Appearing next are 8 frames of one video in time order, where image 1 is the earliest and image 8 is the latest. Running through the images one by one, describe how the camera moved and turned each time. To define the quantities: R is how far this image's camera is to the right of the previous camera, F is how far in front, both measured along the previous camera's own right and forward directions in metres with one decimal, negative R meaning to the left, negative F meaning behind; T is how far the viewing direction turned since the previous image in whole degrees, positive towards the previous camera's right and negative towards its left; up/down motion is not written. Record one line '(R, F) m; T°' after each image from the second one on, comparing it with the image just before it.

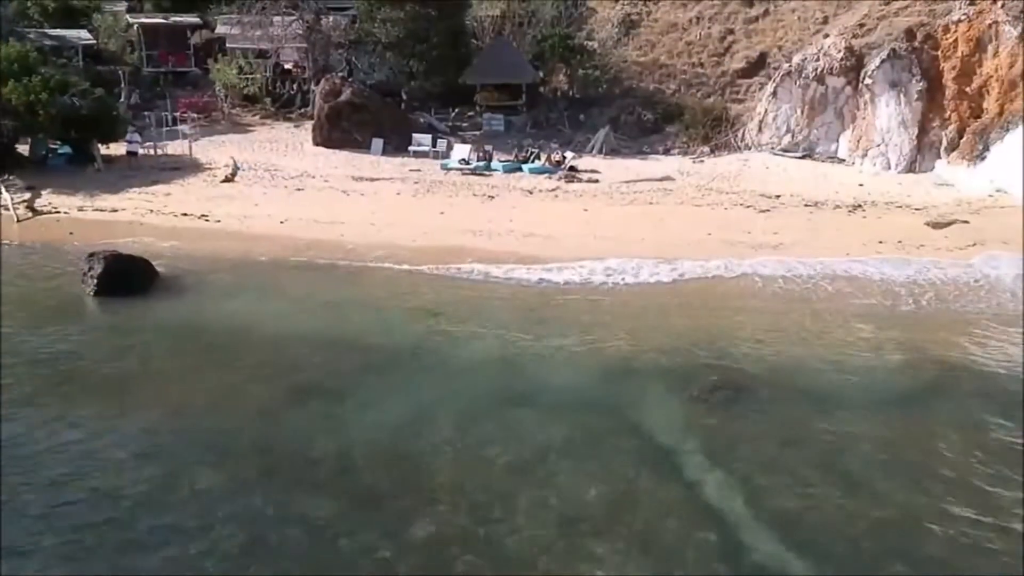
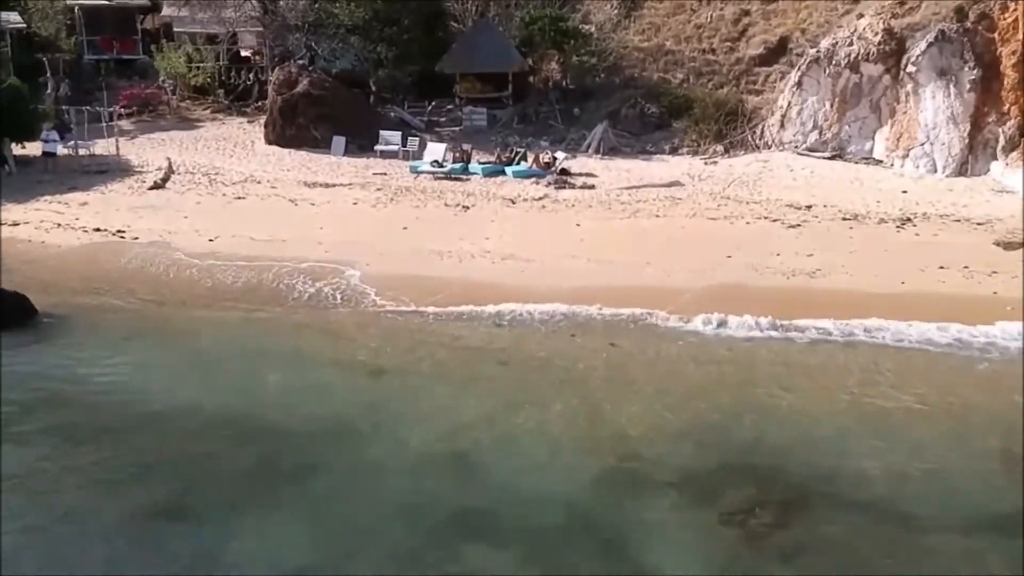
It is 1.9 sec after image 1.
(+0.4, +4.0) m; 0°
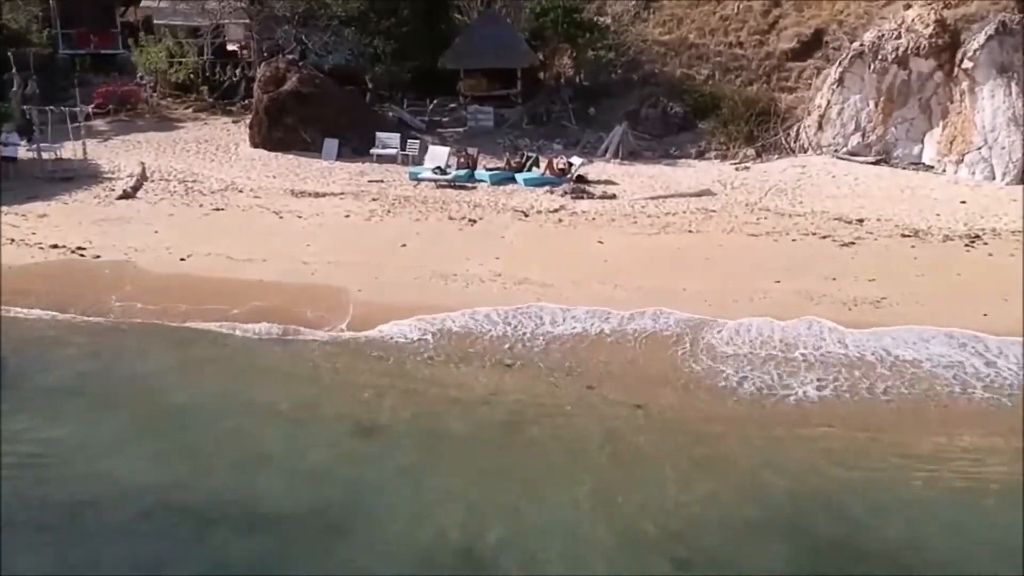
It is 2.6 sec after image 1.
(-0.2, +2.3) m; 0°
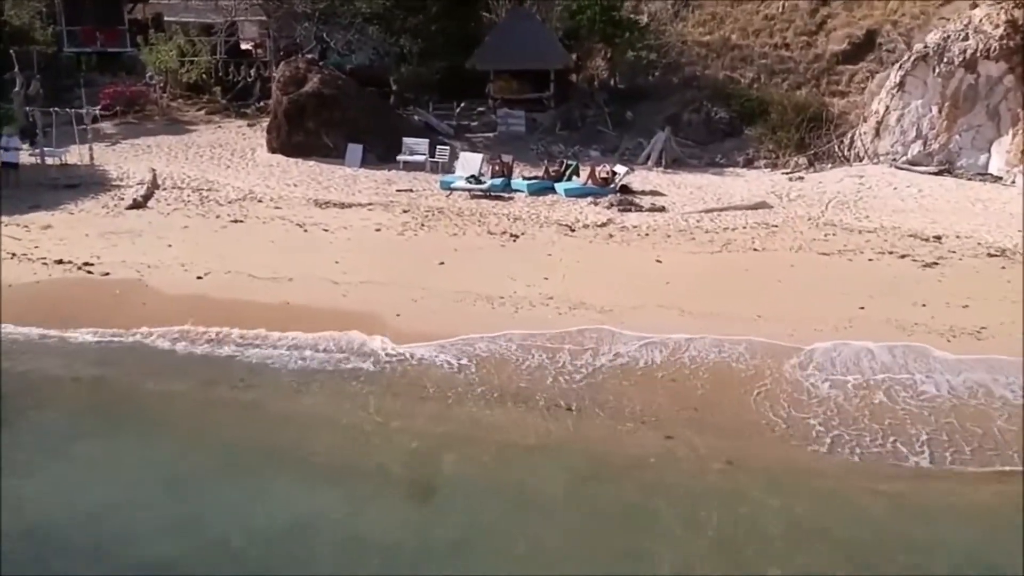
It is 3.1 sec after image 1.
(-0.6, +1.5) m; 0°
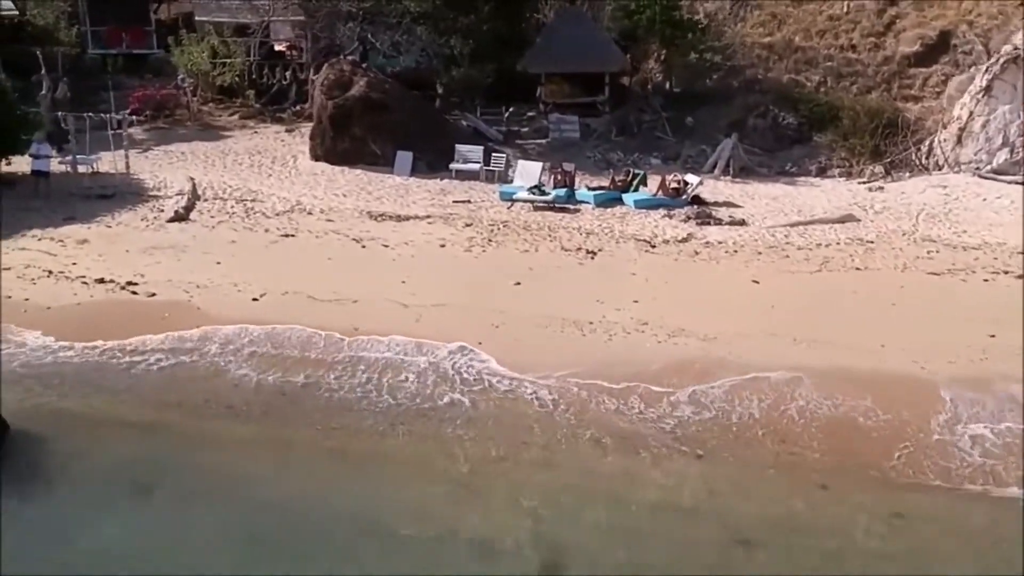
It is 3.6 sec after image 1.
(-1.0, +1.3) m; 0°
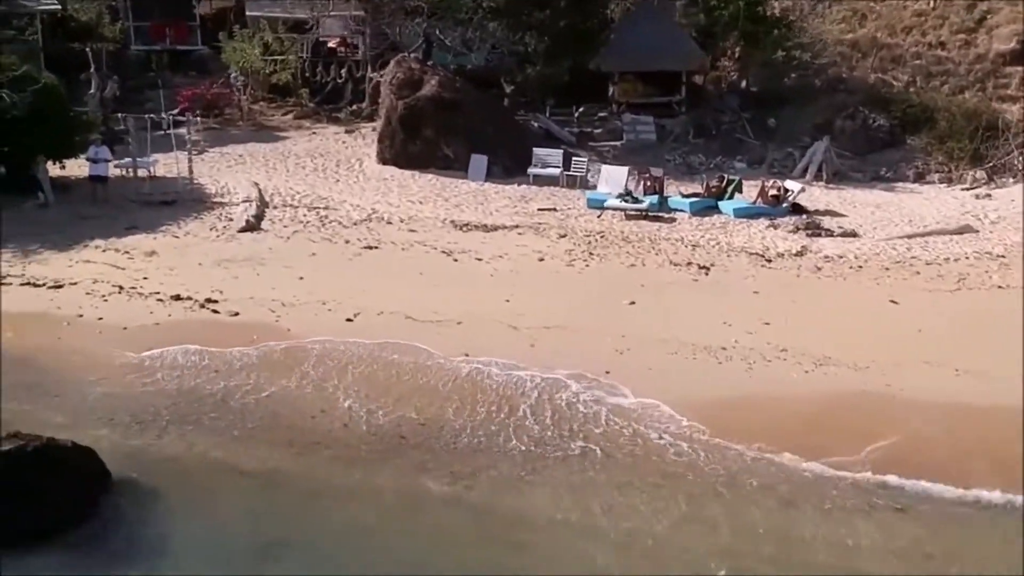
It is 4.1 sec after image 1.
(-1.2, +1.1) m; 0°
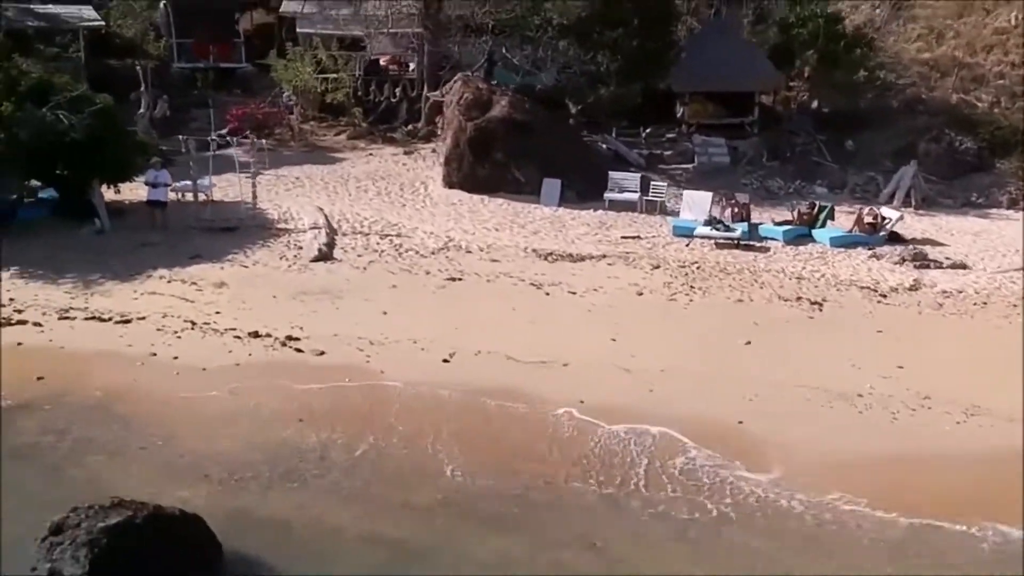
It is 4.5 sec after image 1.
(-1.1, +0.9) m; 0°
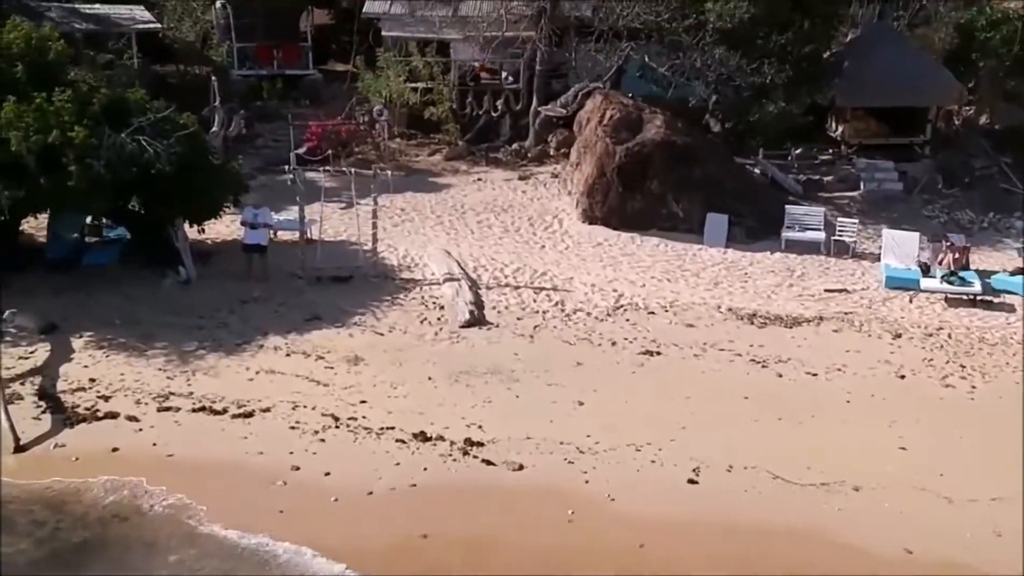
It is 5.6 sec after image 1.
(-2.1, +3.0) m; 0°
